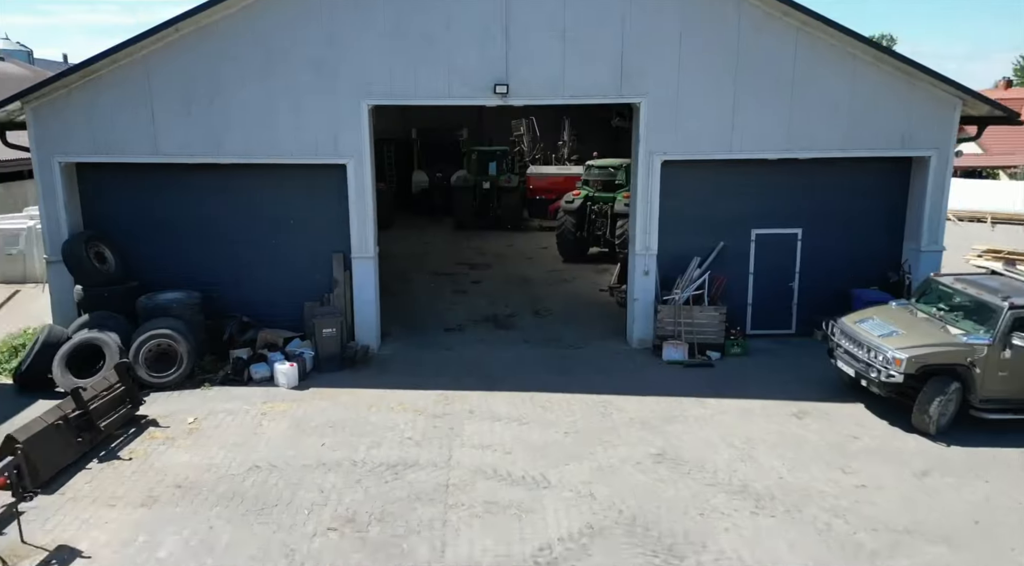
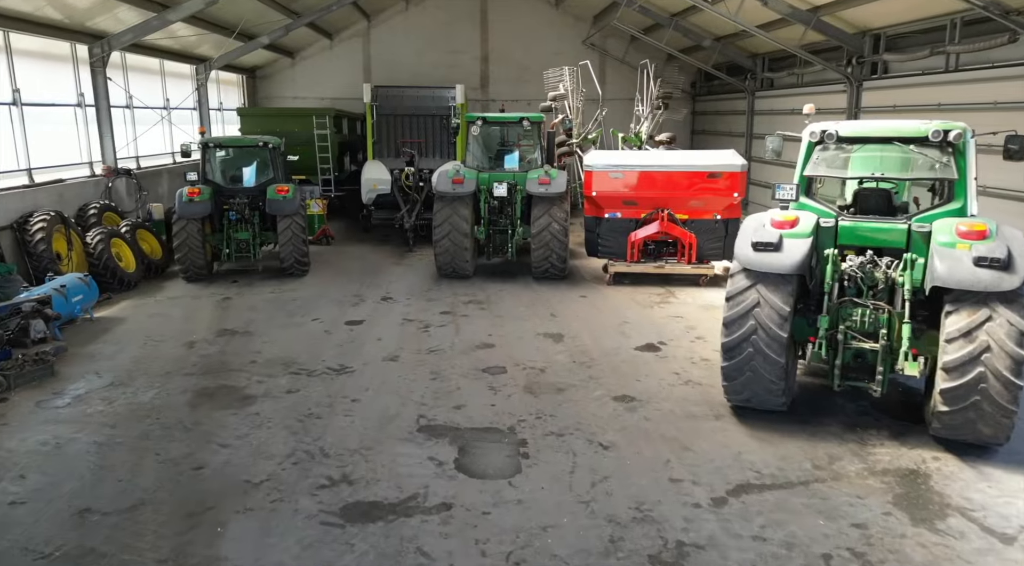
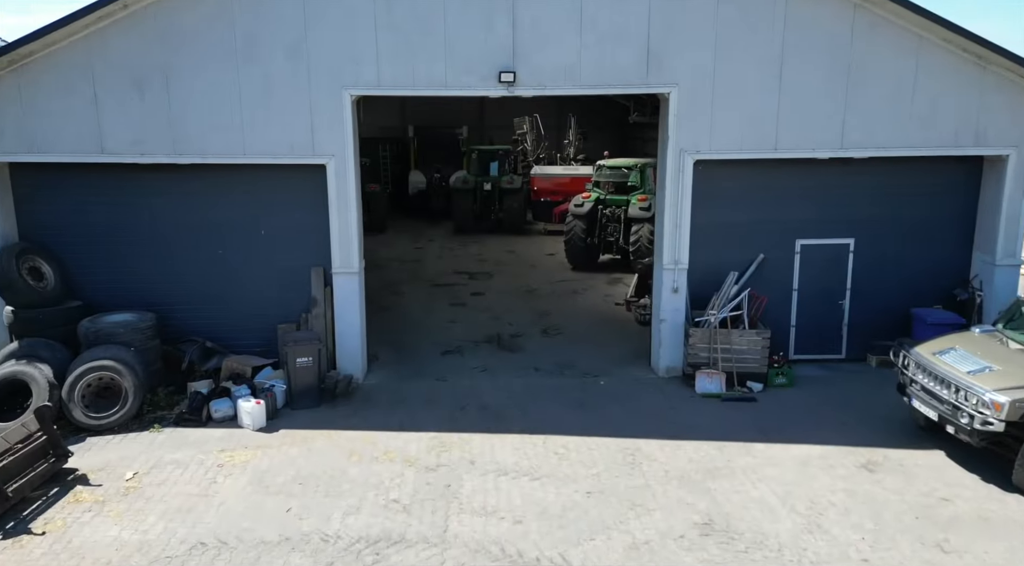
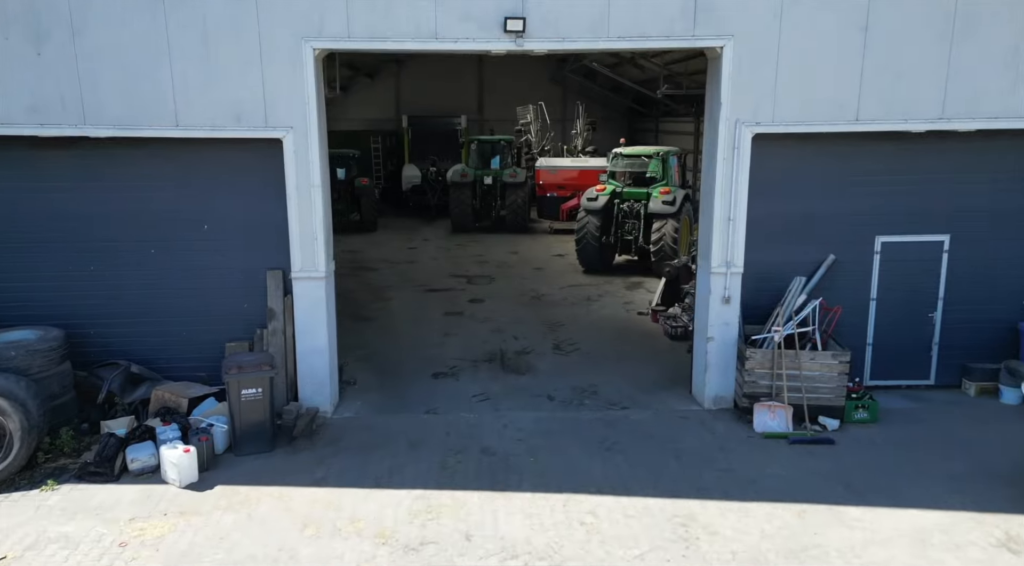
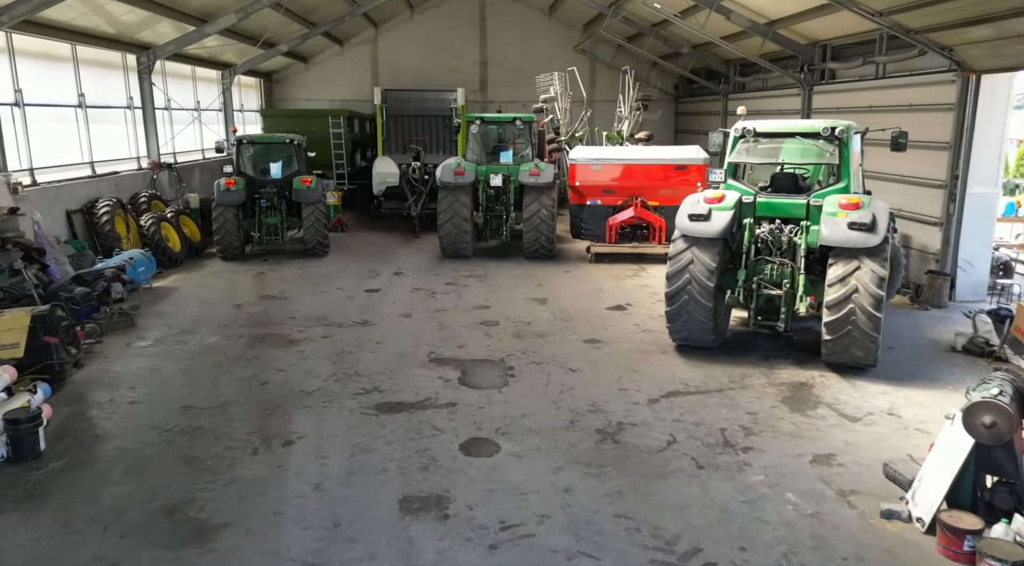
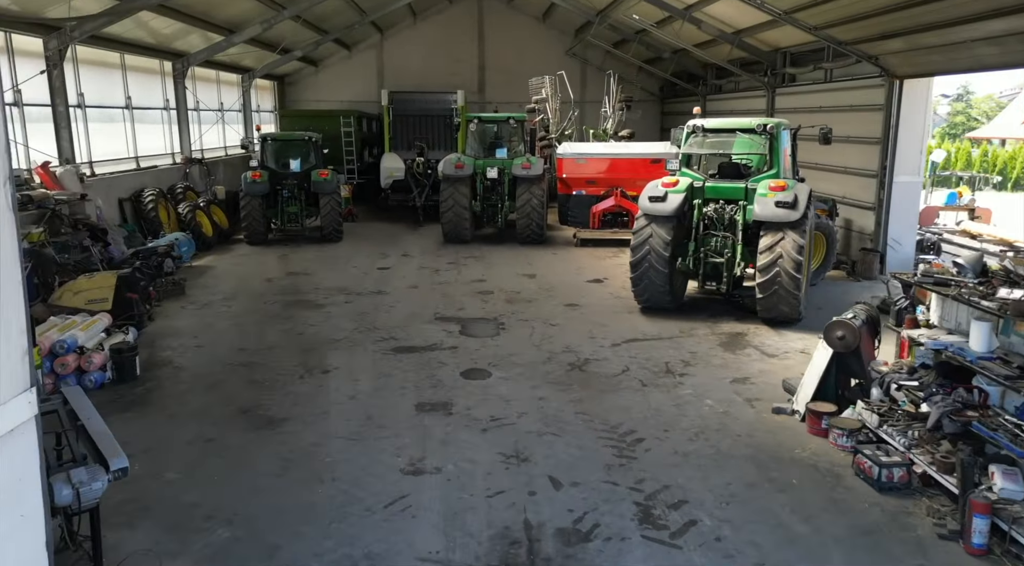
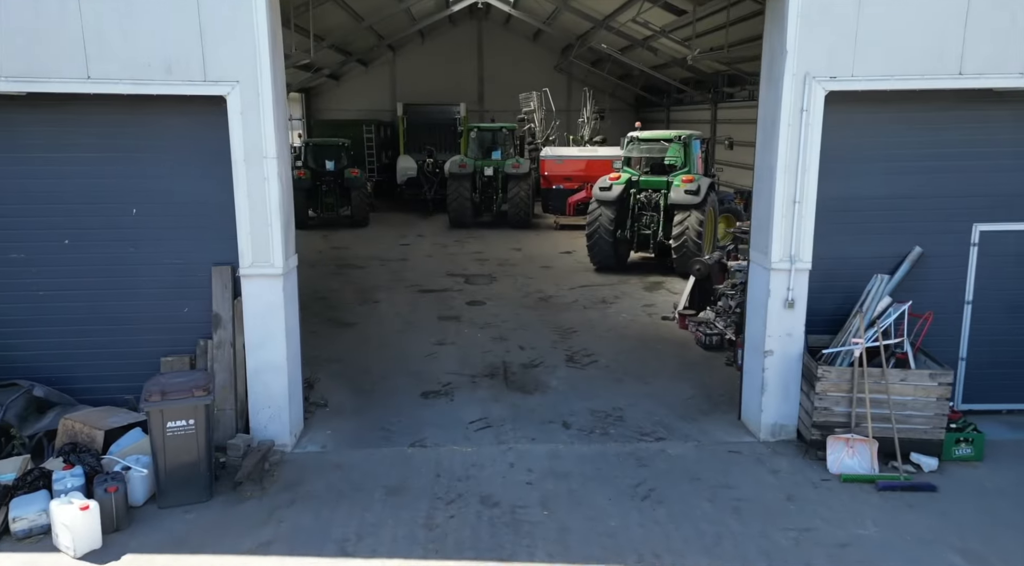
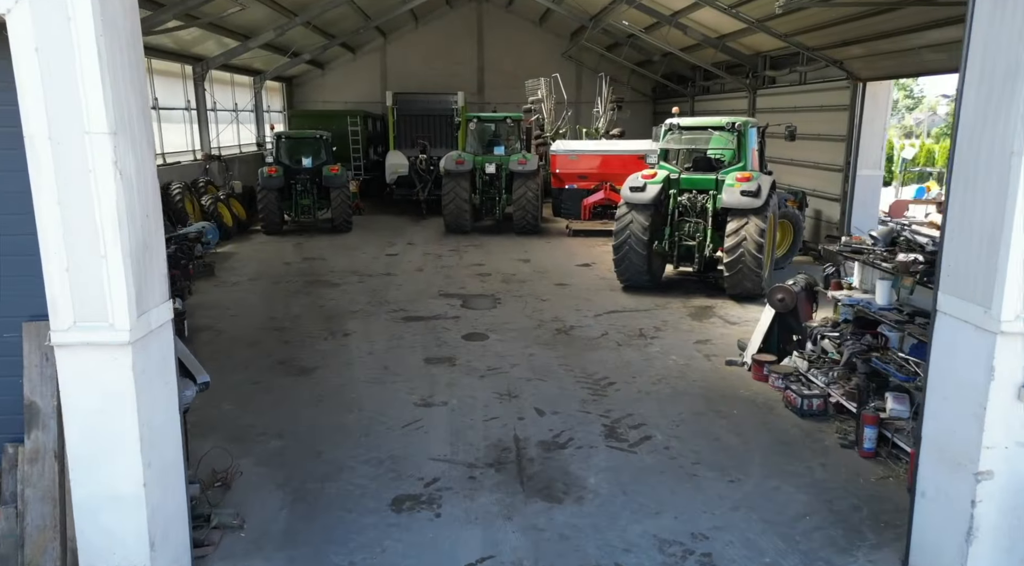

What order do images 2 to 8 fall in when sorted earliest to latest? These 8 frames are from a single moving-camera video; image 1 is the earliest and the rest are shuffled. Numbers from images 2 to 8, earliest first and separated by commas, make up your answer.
3, 4, 7, 8, 6, 5, 2
